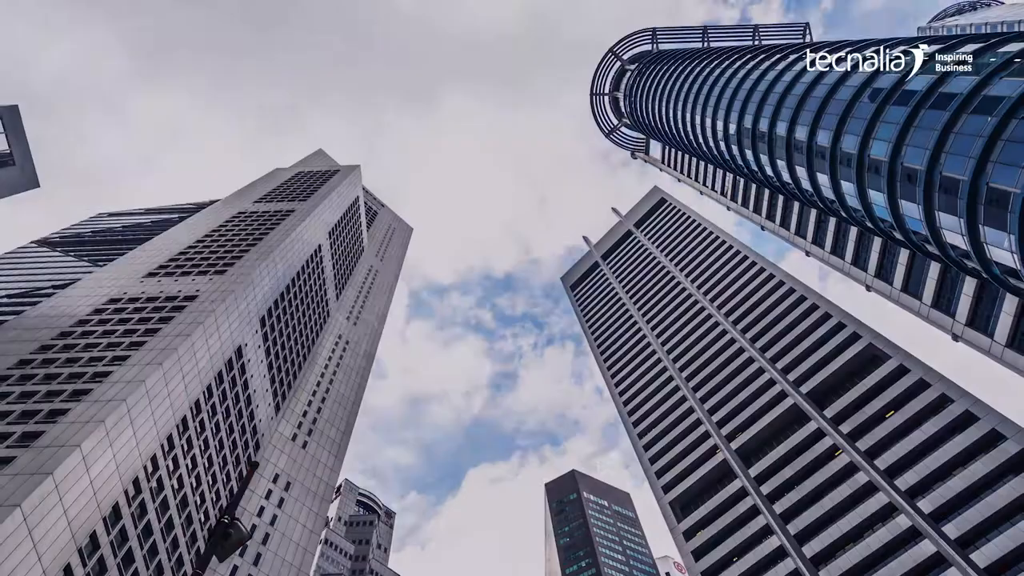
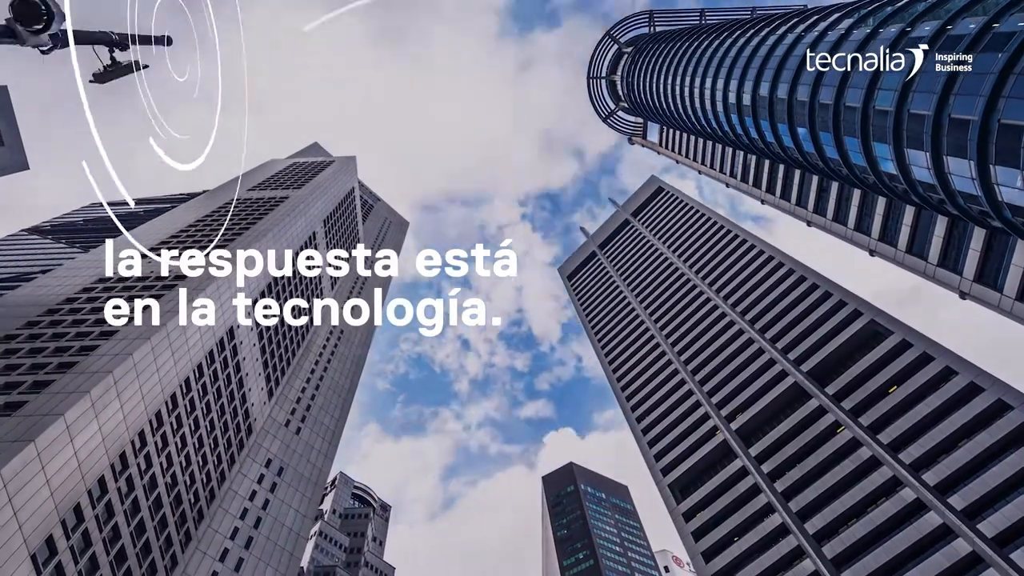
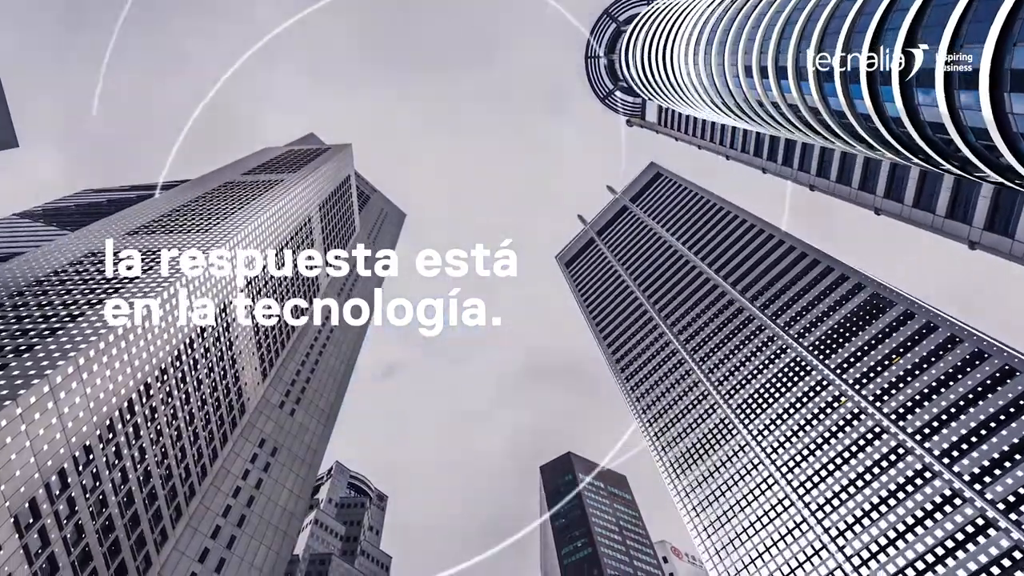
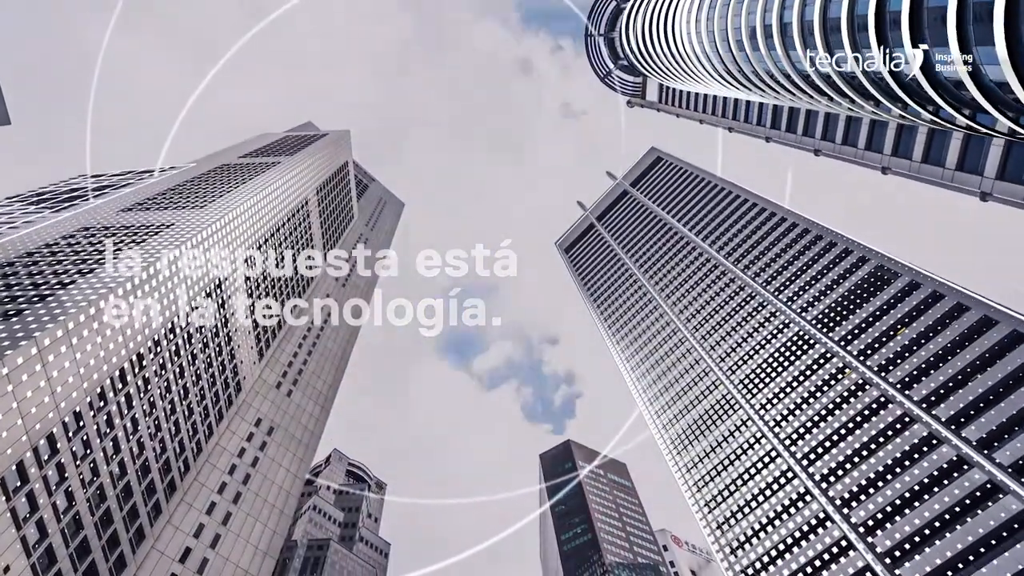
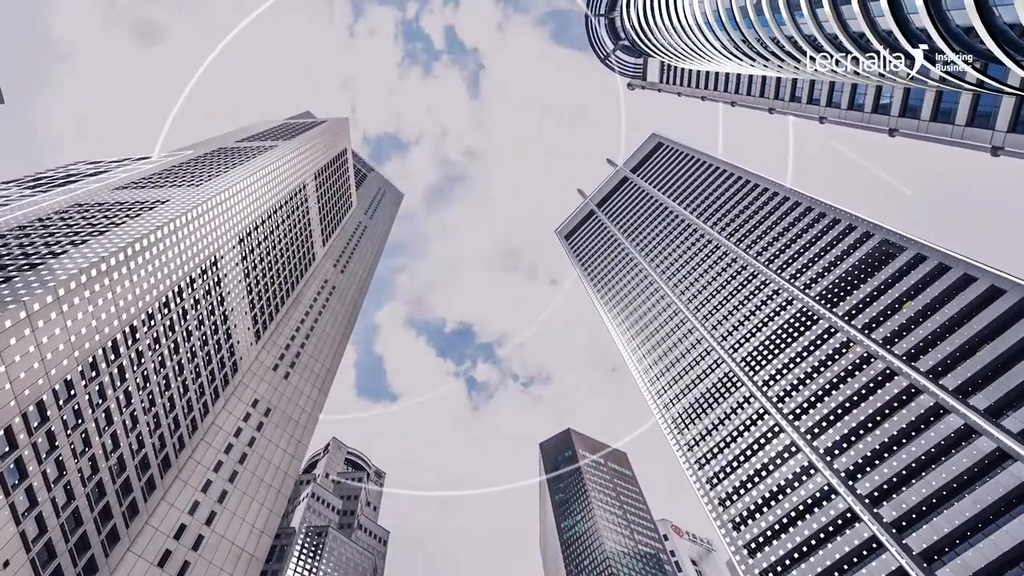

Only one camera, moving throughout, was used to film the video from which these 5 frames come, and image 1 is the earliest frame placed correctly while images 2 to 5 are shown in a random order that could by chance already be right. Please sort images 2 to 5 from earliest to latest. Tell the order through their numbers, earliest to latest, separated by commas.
2, 3, 4, 5
